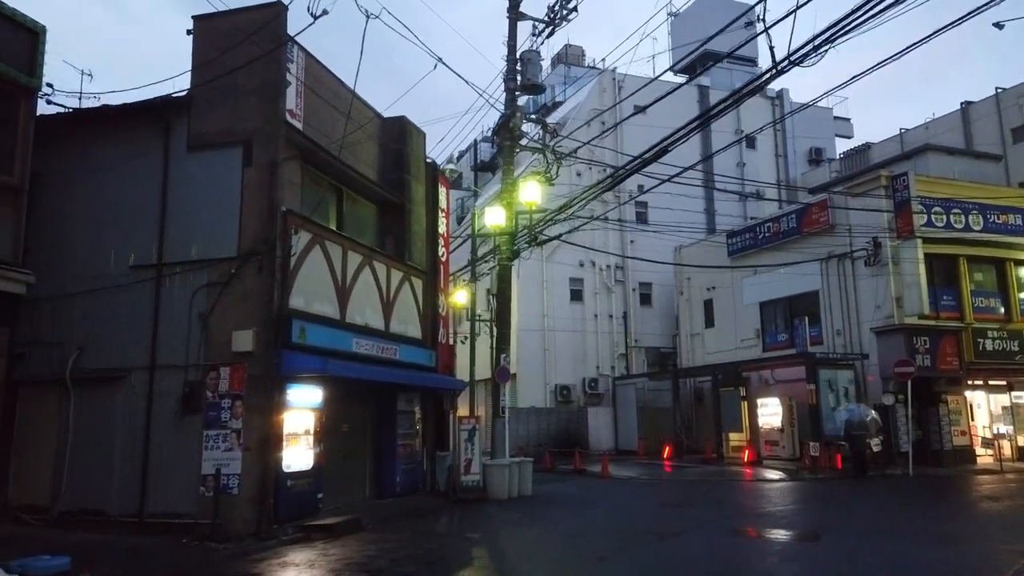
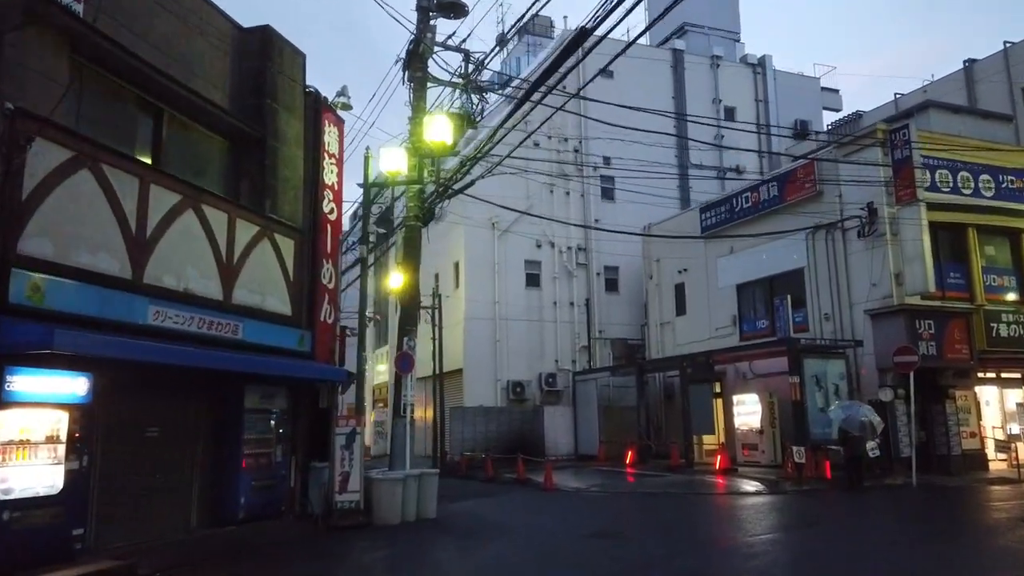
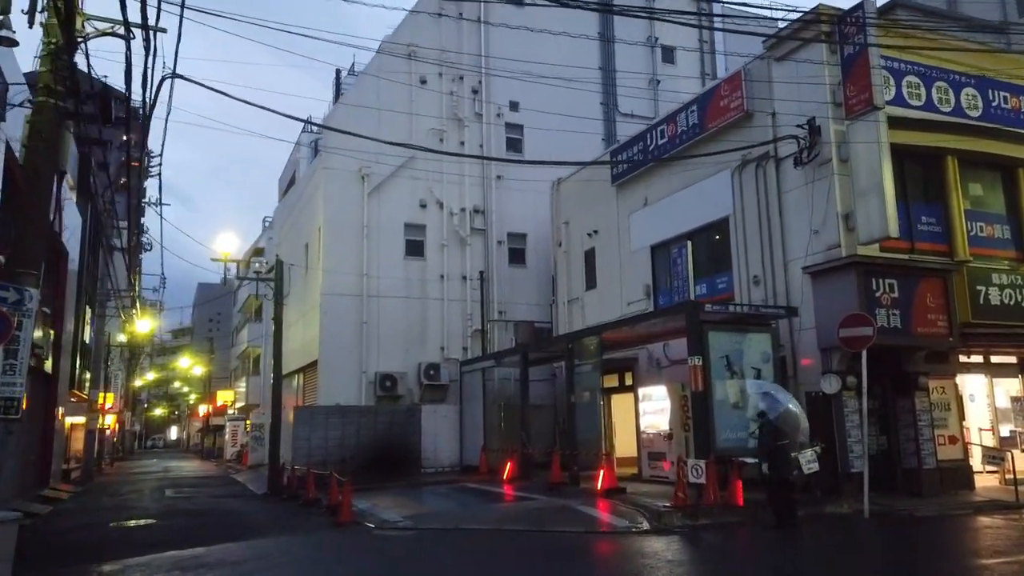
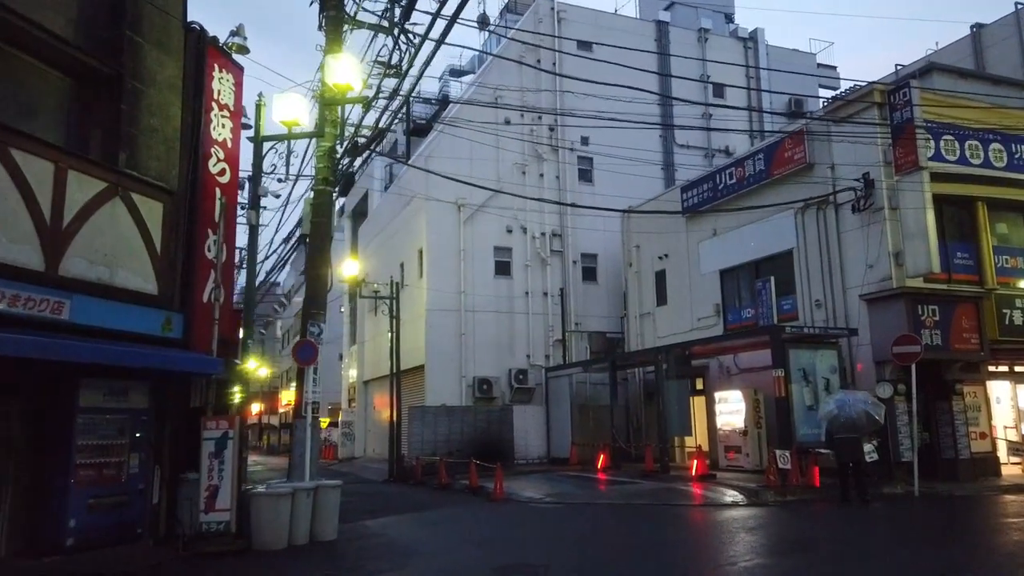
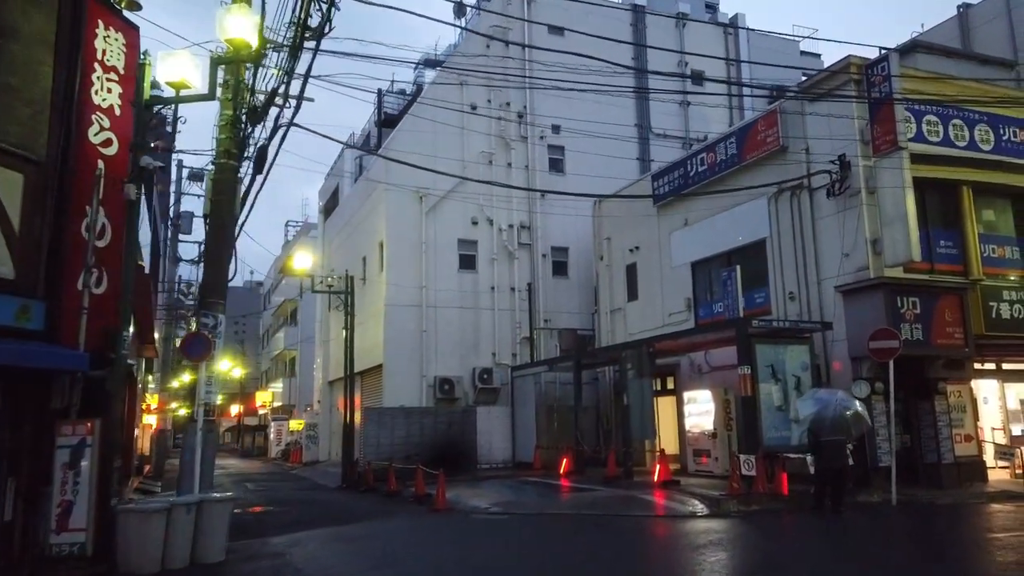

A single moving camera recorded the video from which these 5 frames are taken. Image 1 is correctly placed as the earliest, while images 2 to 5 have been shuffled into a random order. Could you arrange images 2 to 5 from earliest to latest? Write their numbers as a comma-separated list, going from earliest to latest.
2, 4, 5, 3
